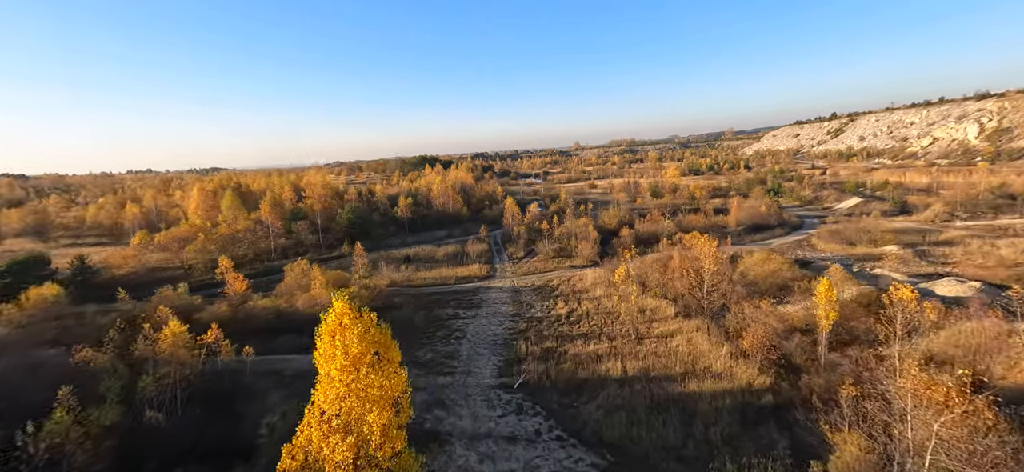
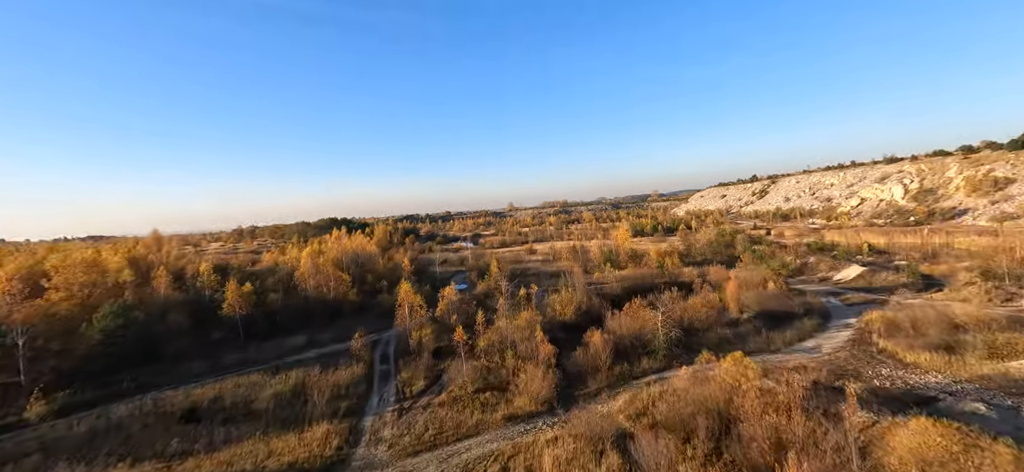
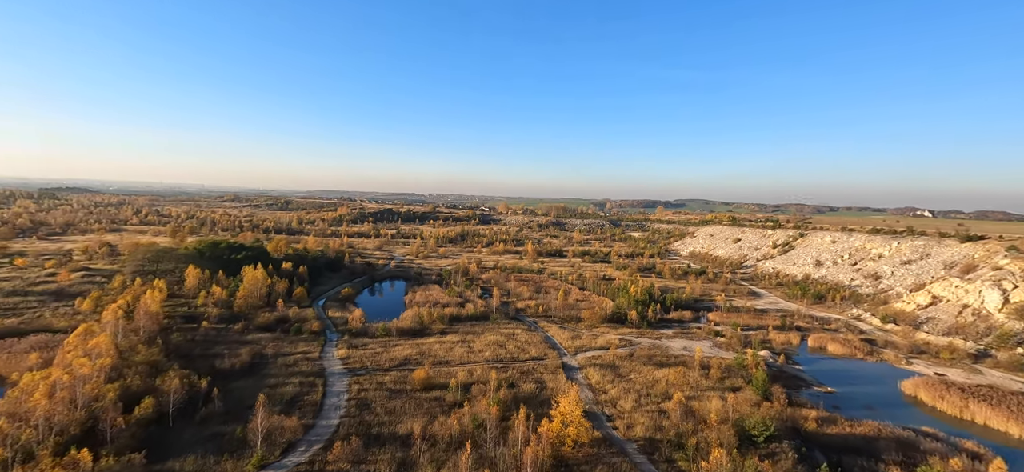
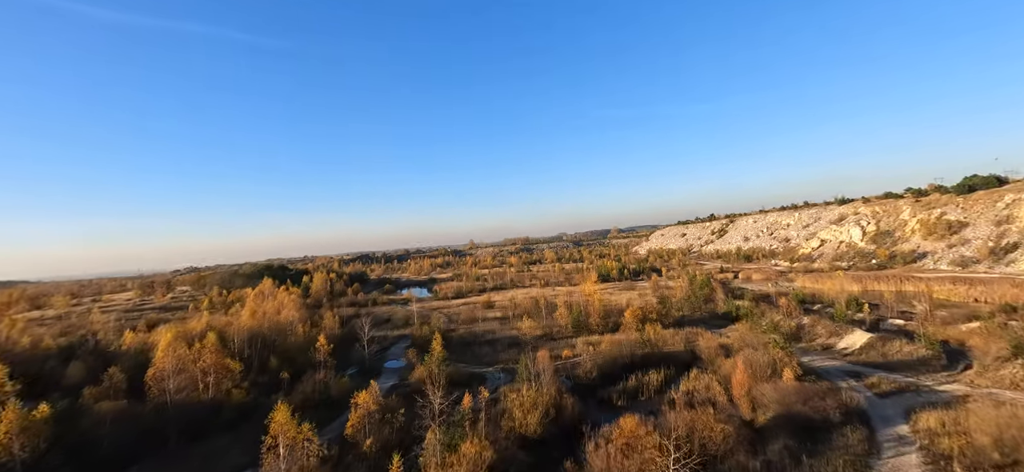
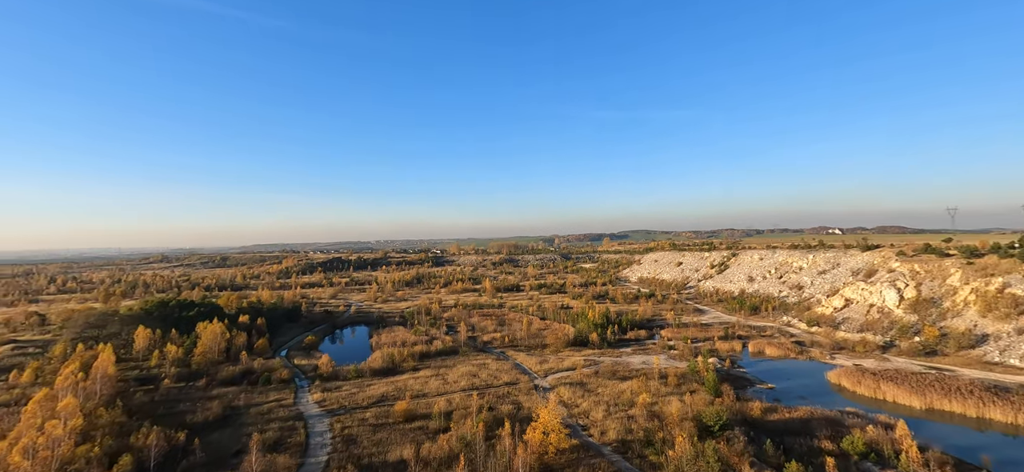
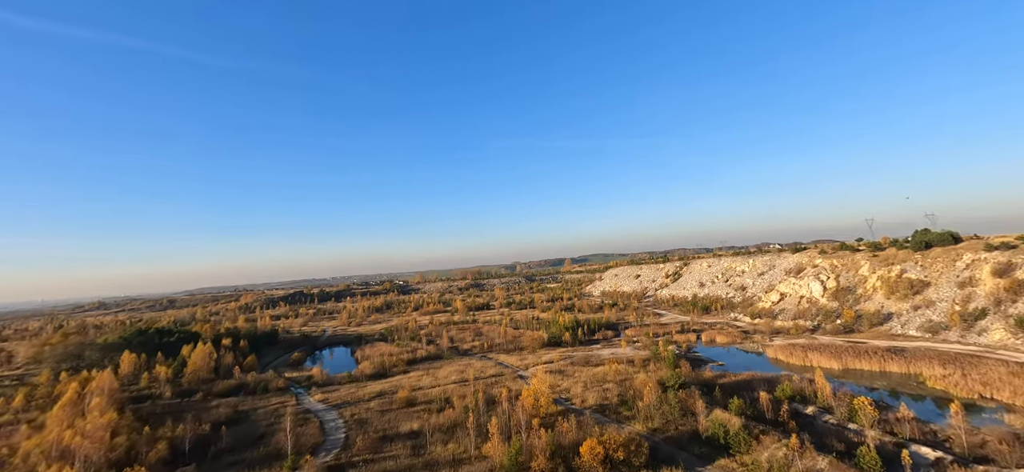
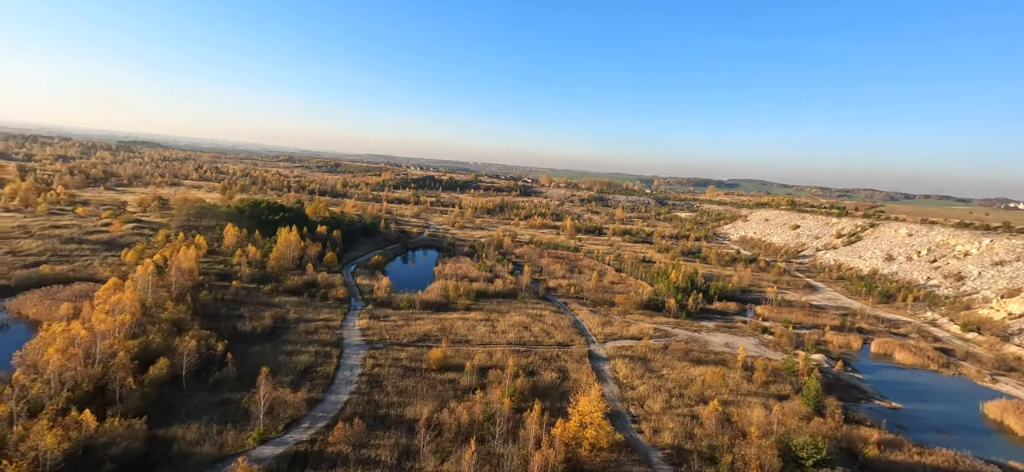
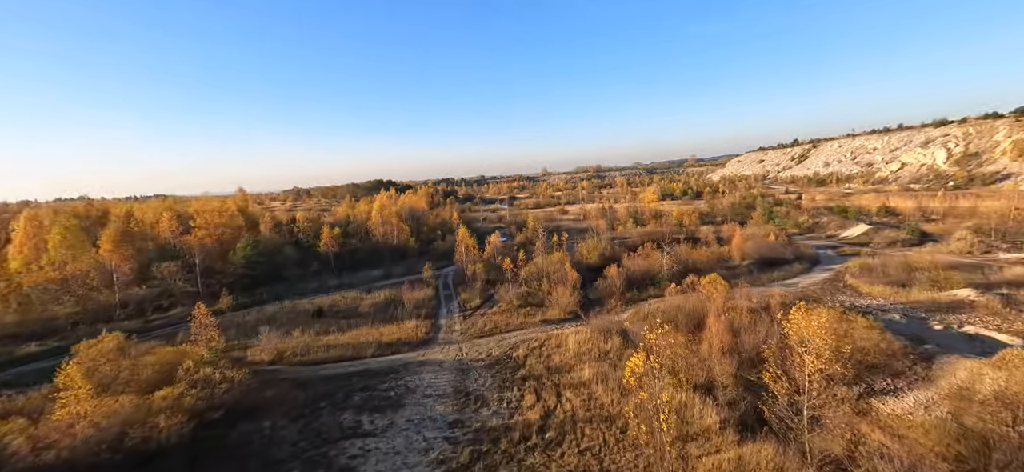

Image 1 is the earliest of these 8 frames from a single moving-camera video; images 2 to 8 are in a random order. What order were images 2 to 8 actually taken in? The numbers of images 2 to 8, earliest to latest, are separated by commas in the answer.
8, 2, 4, 6, 5, 3, 7
